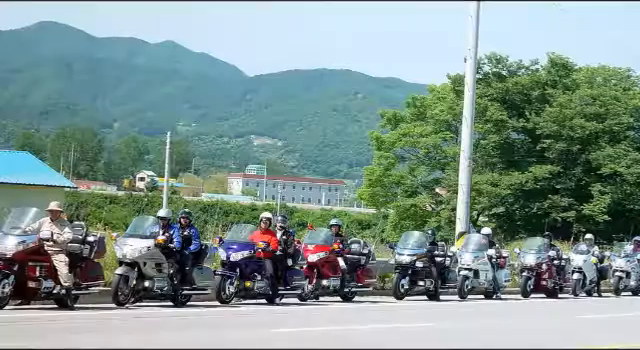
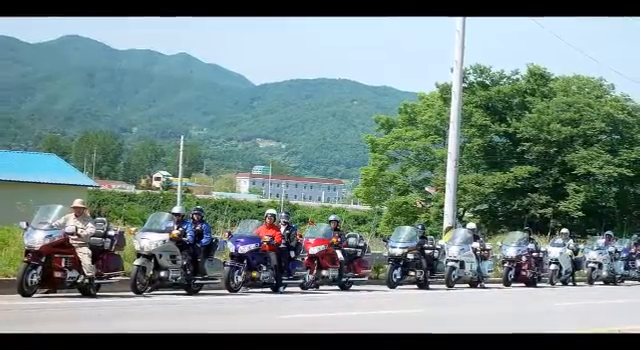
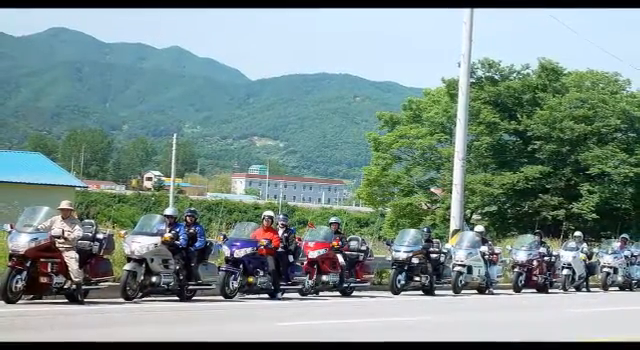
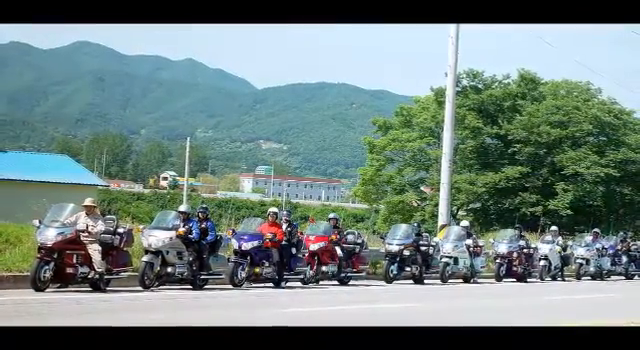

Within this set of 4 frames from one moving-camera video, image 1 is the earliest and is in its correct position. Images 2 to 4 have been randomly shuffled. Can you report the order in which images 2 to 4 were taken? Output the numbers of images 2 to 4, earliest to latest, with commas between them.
3, 2, 4
